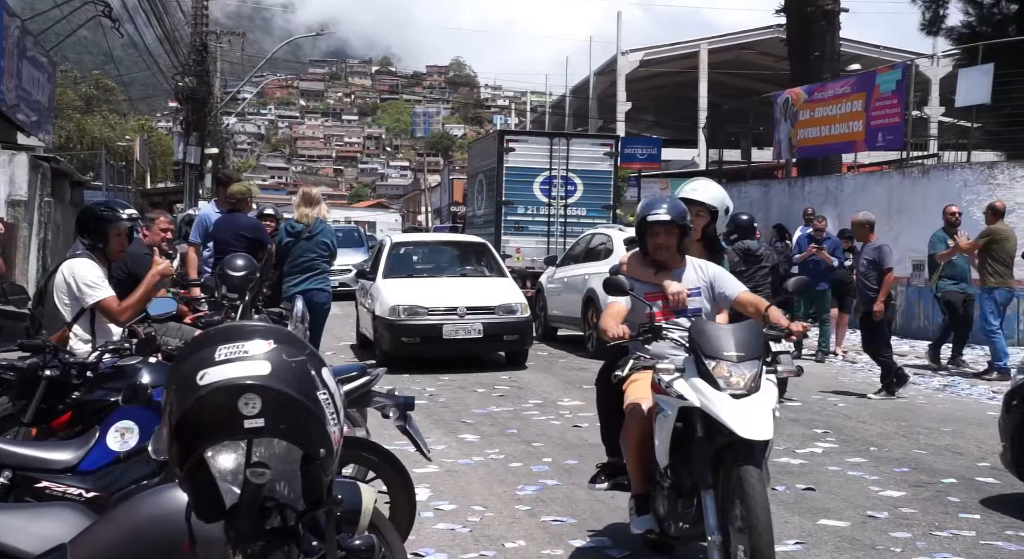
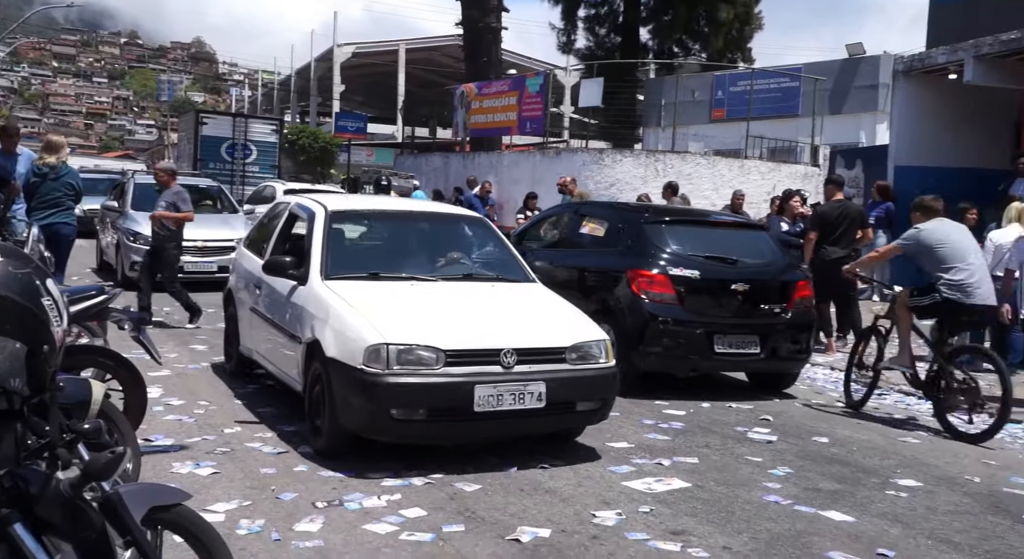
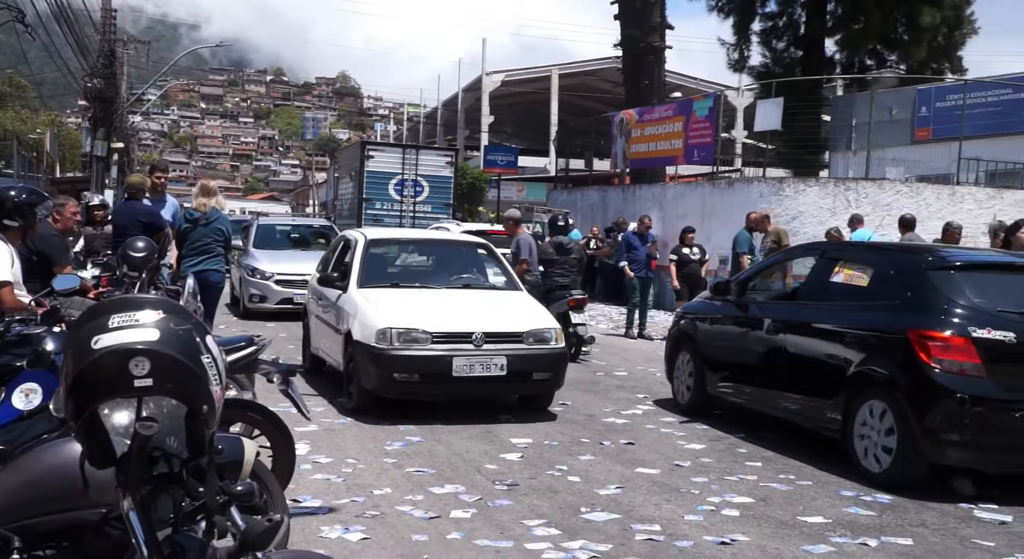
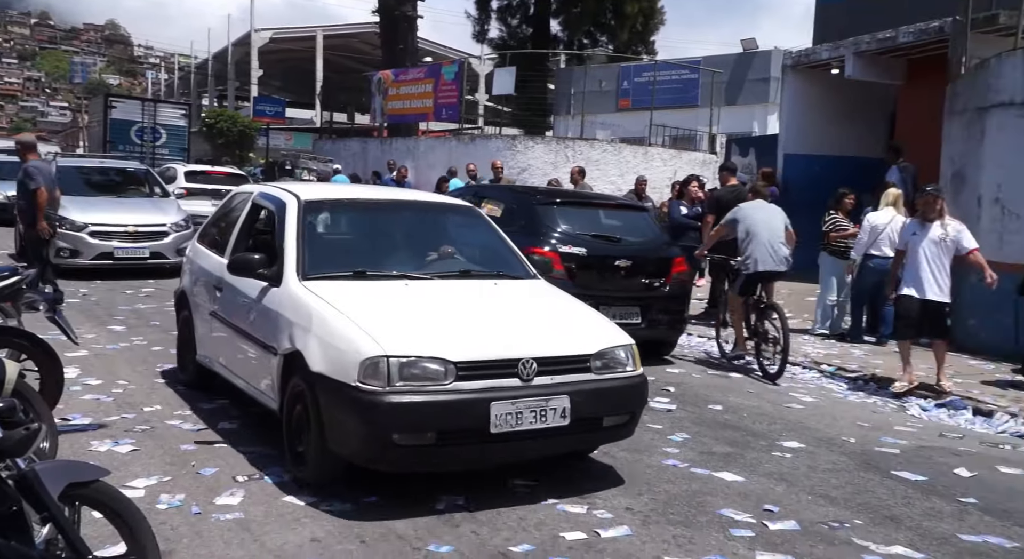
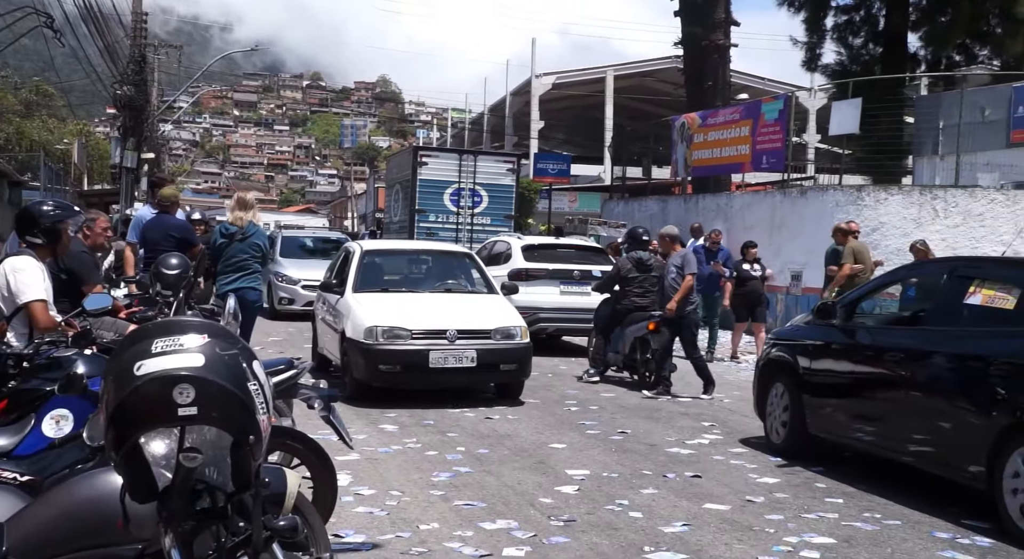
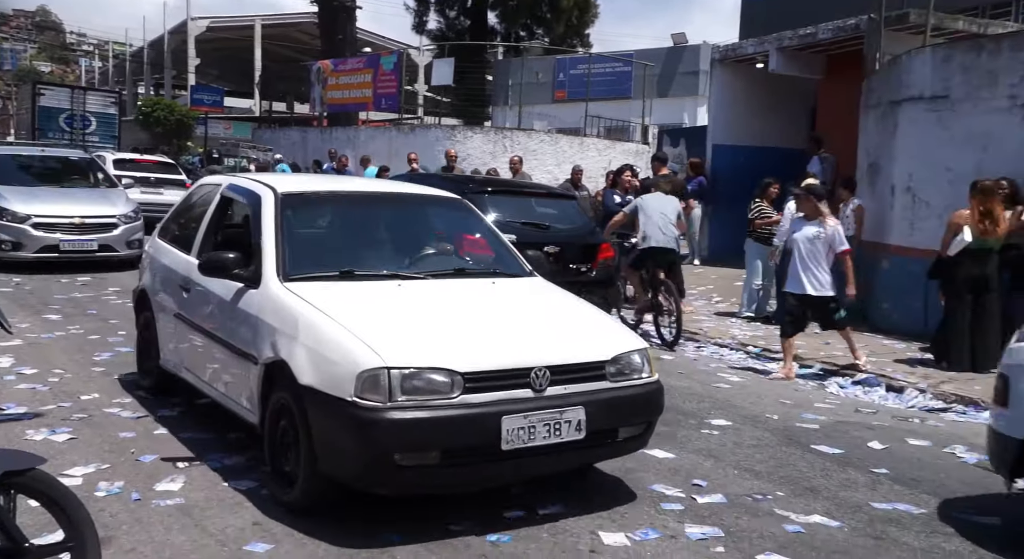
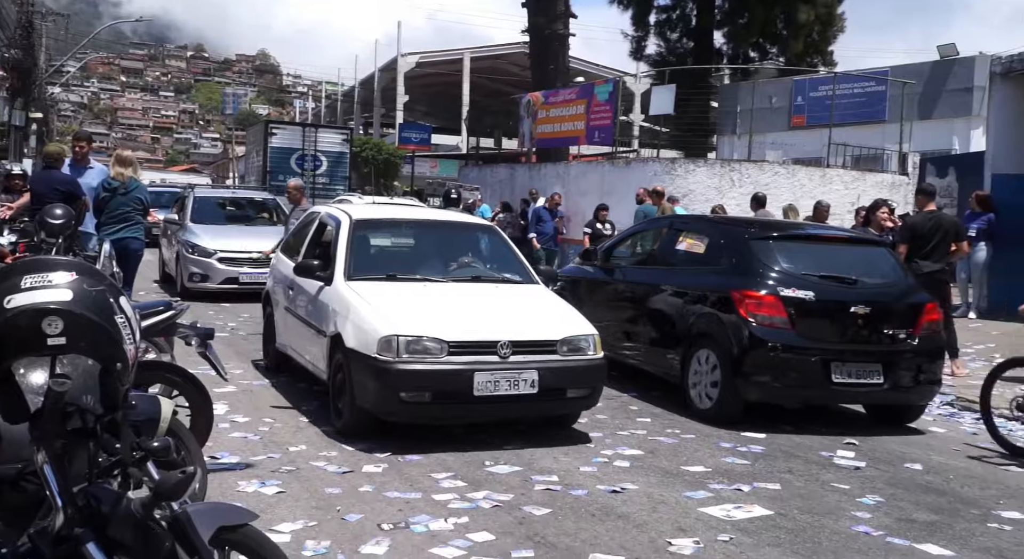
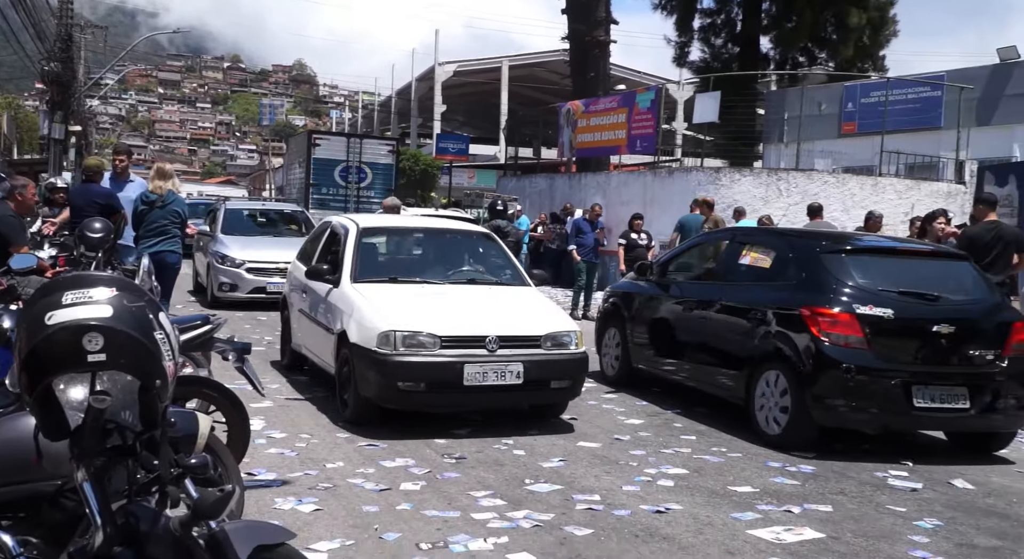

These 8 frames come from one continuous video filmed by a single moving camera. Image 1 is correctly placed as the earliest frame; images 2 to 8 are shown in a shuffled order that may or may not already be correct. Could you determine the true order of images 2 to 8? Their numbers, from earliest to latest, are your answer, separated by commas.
5, 3, 8, 7, 2, 4, 6
